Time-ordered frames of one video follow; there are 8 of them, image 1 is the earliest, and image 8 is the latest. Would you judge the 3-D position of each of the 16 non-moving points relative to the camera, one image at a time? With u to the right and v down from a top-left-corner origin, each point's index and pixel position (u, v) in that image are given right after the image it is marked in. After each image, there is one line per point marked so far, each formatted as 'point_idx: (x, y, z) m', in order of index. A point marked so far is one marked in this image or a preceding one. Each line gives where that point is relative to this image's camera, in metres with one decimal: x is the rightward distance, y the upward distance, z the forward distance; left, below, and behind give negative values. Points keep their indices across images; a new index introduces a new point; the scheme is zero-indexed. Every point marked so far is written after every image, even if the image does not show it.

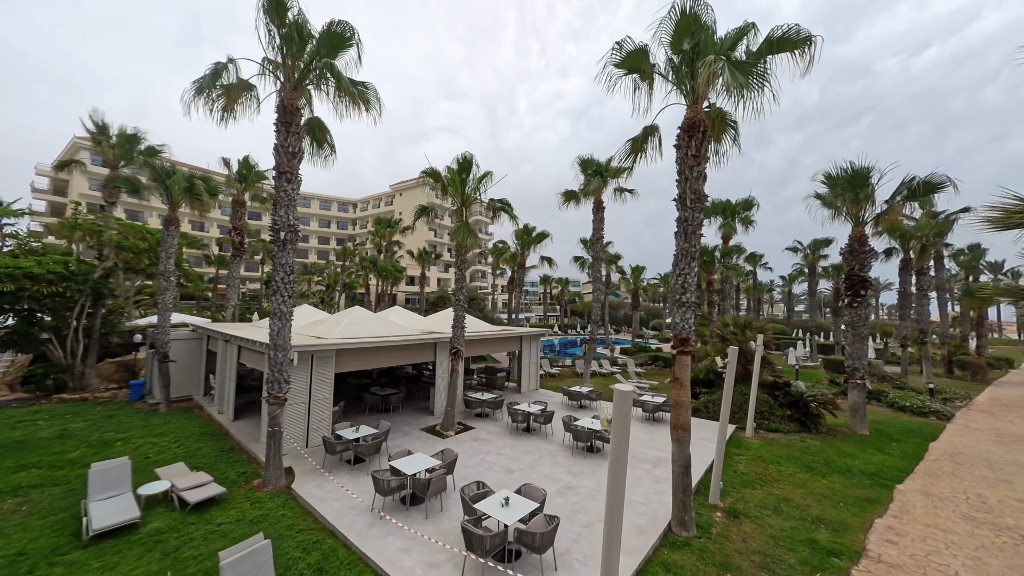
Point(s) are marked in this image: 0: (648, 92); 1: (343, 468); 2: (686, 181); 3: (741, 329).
0: (+2.5, +3.6, +6.5) m
1: (-3.4, -3.6, +7.2) m
2: (+2.8, +1.8, +5.9) m
3: (+7.7, -1.4, +12.1) m
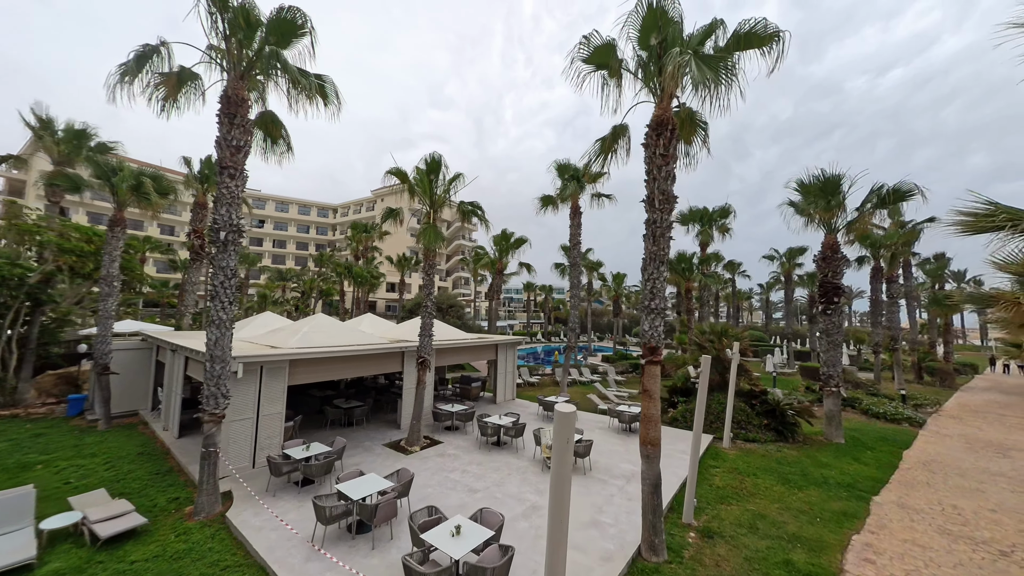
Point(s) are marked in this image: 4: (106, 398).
0: (+1.8, +3.5, +6.3) m
1: (-4.1, -3.7, +6.6) m
2: (+2.2, +1.7, +5.6) m
3: (+6.8, -1.6, +11.9) m
4: (-11.8, -3.2, +10.5) m
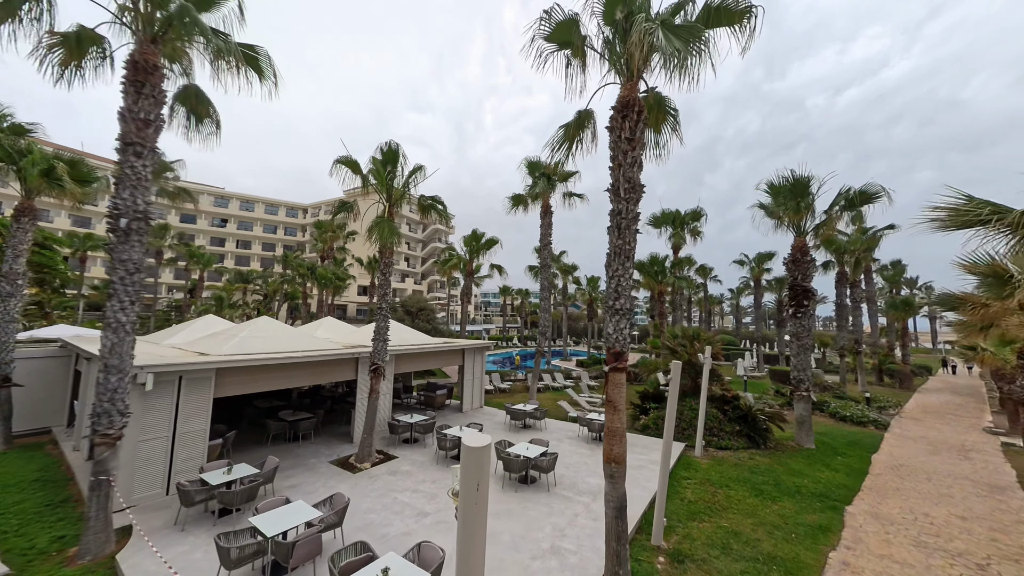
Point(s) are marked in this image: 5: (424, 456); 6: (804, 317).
0: (+1.1, +3.5, +5.8) m
1: (-4.8, -3.7, +5.6) m
2: (+1.5, +1.7, +5.1) m
3: (+5.7, -1.7, +11.6) m
4: (-12.8, -3.2, +9.1) m
5: (-2.1, -4.0, +8.7) m
6: (+9.3, -0.9, +11.4) m
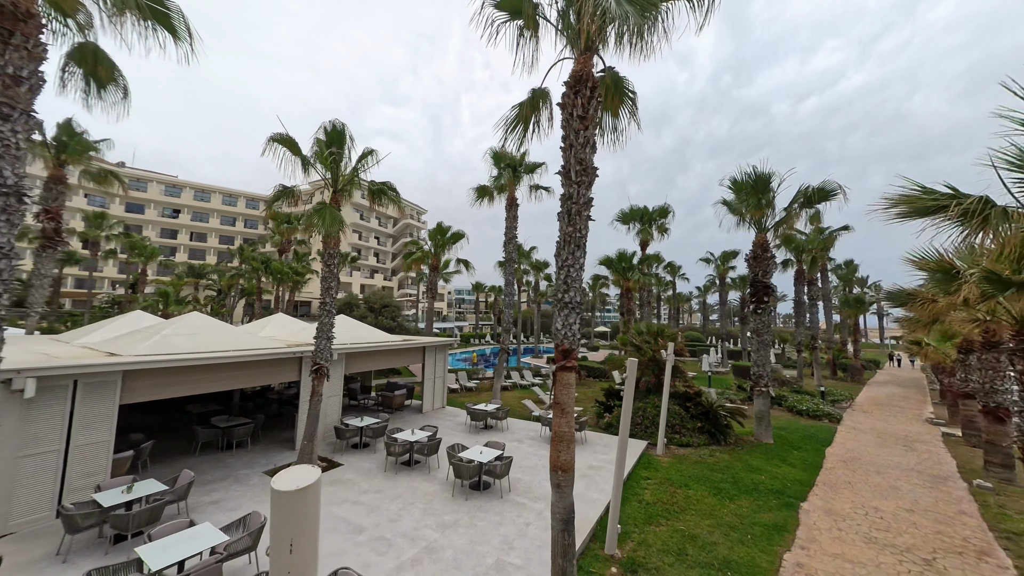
0: (+0.3, +3.6, +5.3) m
1: (-5.6, -3.5, +4.8) m
2: (+0.8, +1.8, +4.7) m
3: (+4.5, -1.6, +11.5) m
4: (-13.8, -3.0, +7.8) m
5: (-3.1, -3.9, +8.0) m
6: (+8.1, -0.8, +11.5) m
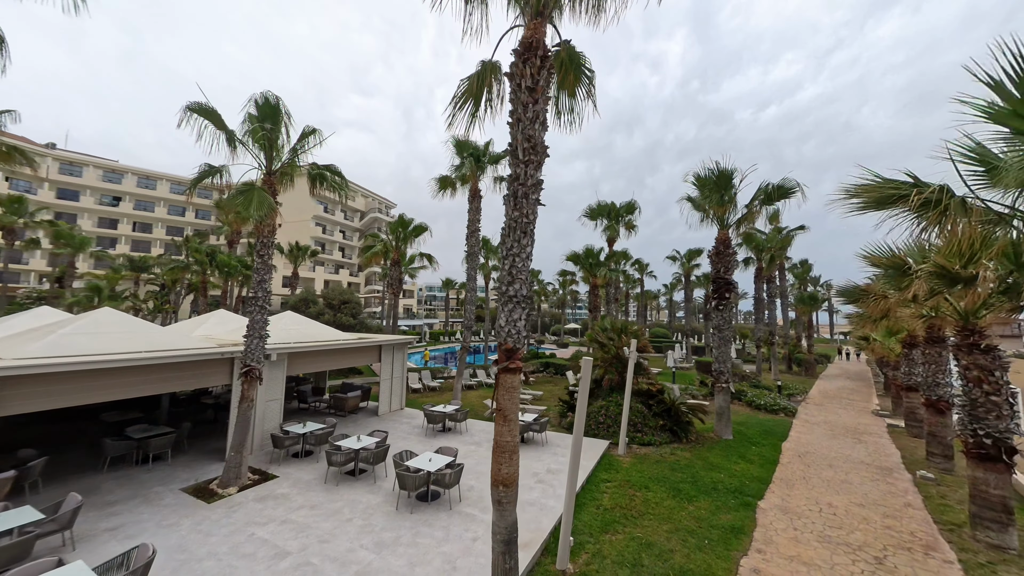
0: (-0.4, +3.7, +4.8) m
1: (-6.3, -3.4, +3.9) m
2: (+0.1, +1.9, +4.2) m
3: (+3.3, -1.4, +11.3) m
4: (-14.7, -2.8, +6.2) m
5: (-4.1, -3.8, +7.3) m
6: (+6.8, -0.7, +11.6) m
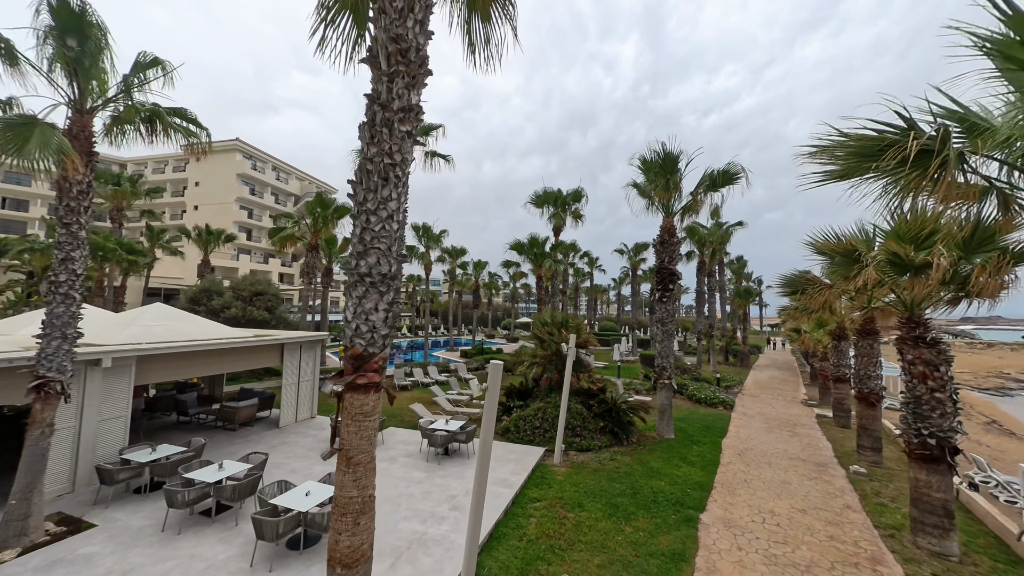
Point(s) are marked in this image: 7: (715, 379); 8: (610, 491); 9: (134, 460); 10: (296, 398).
0: (-1.5, +3.9, +3.3) m
1: (-7.4, -3.2, +1.8) m
2: (-1.0, +2.1, +2.8) m
3: (+1.3, -1.1, +10.3) m
4: (-16.0, -2.5, +3.1) m
5: (-5.5, -3.5, +5.5) m
6: (+4.8, -0.4, +11.0) m
7: (+10.1, -4.5, +17.9) m
8: (+1.9, -3.9, +6.8) m
9: (-6.6, -3.0, +6.3) m
10: (-6.3, -3.2, +10.5) m
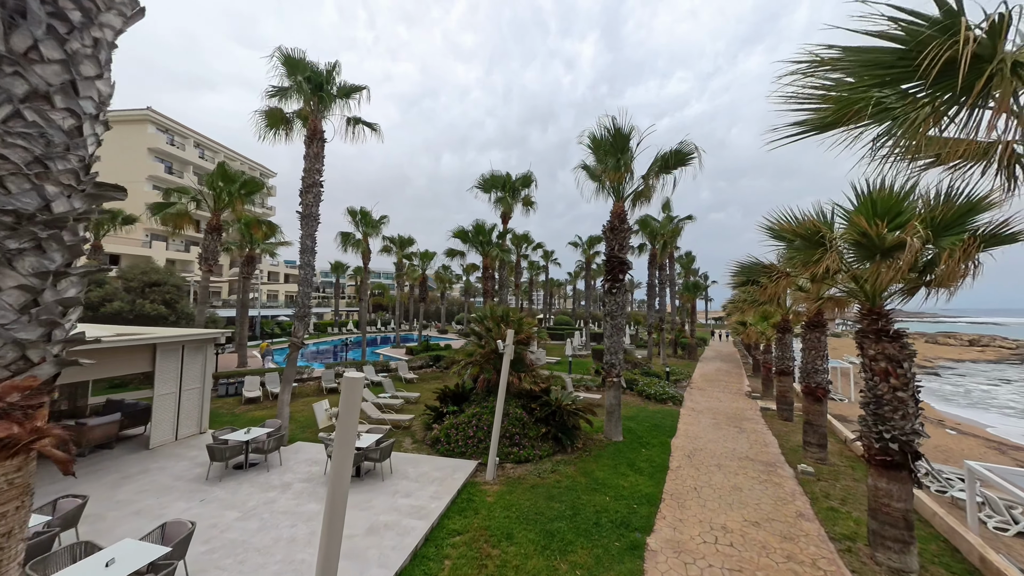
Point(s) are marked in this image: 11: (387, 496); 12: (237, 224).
0: (-2.4, +4.1, +1.8) m
1: (-8.0, -3.0, -0.2) m
2: (-1.8, +2.2, +1.4) m
3: (-0.3, -0.9, +9.1) m
4: (-16.7, -2.3, +0.1) m
5: (-6.6, -3.3, +3.7) m
6: (+3.0, -0.1, +10.2) m
7: (+7.5, -4.2, +17.7) m
8: (+0.6, -3.6, +5.8) m
9: (-7.7, -2.7, +4.3) m
10: (-7.9, -2.9, +8.5) m
11: (-2.1, -3.6, +6.2) m
12: (-14.7, +3.4, +19.2) m
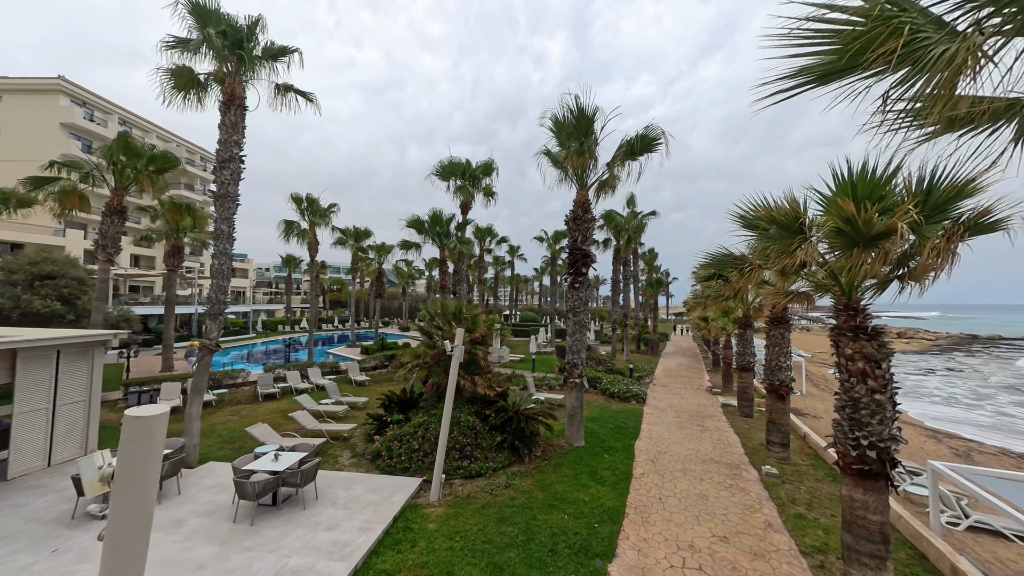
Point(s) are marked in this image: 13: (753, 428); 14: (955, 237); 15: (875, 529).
0: (-2.8, +4.1, +0.7) m
1: (-8.3, -3.0, -1.7) m
2: (-2.2, +2.3, +0.4) m
3: (-1.4, -0.7, +8.2) m
4: (-16.9, -2.2, -2.2) m
5: (-7.2, -3.2, +2.2) m
6: (+1.9, 0.0, +9.6) m
7: (+5.6, -4.0, +17.5) m
8: (-0.2, -3.5, +5.0) m
9: (-8.4, -2.6, +2.8) m
10: (-8.9, -2.8, +6.9) m
11: (-2.9, -3.4, +5.2) m
12: (-16.6, +3.7, +16.9) m
13: (+6.8, -4.0, +10.2) m
14: (+4.8, +0.6, +3.9) m
15: (+4.4, -2.9, +4.4) m
